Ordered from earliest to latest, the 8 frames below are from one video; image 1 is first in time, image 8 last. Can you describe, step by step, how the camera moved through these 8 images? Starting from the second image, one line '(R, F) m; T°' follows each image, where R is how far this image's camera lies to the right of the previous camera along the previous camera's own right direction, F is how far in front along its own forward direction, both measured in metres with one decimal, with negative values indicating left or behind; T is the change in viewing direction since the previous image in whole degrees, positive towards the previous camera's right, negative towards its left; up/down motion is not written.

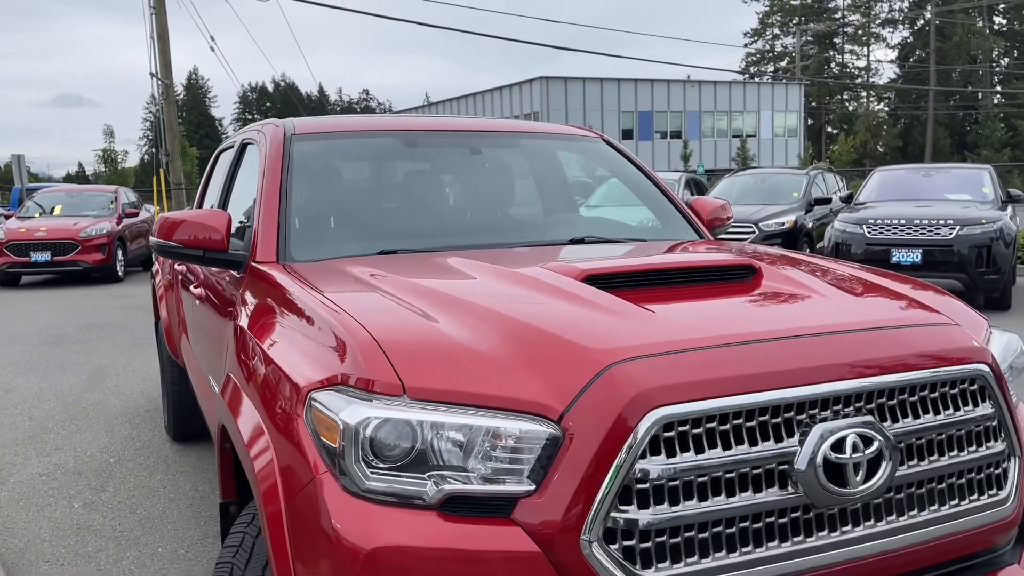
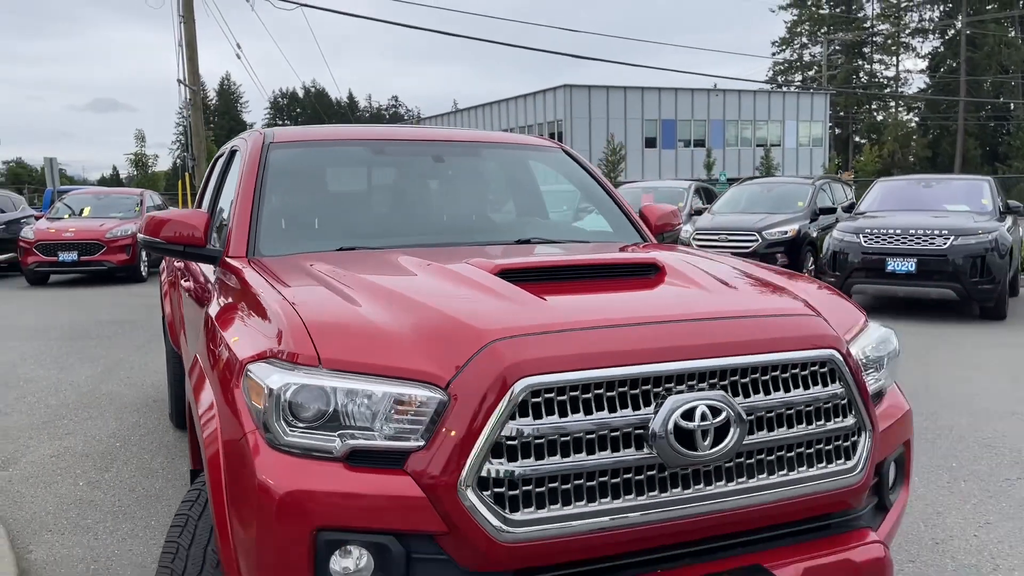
(+0.3, -0.3) m; -2°
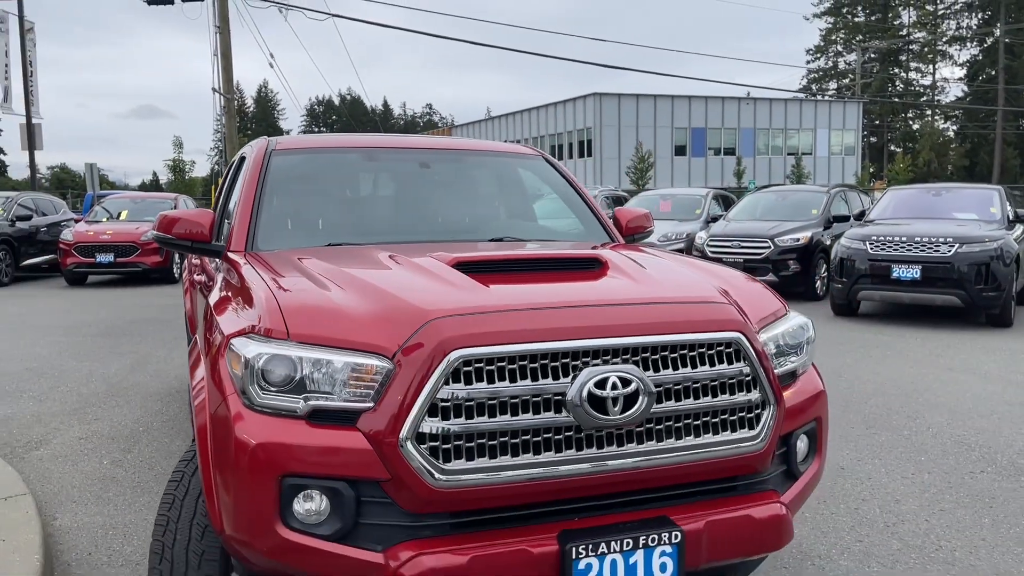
(+0.3, -0.4) m; -2°
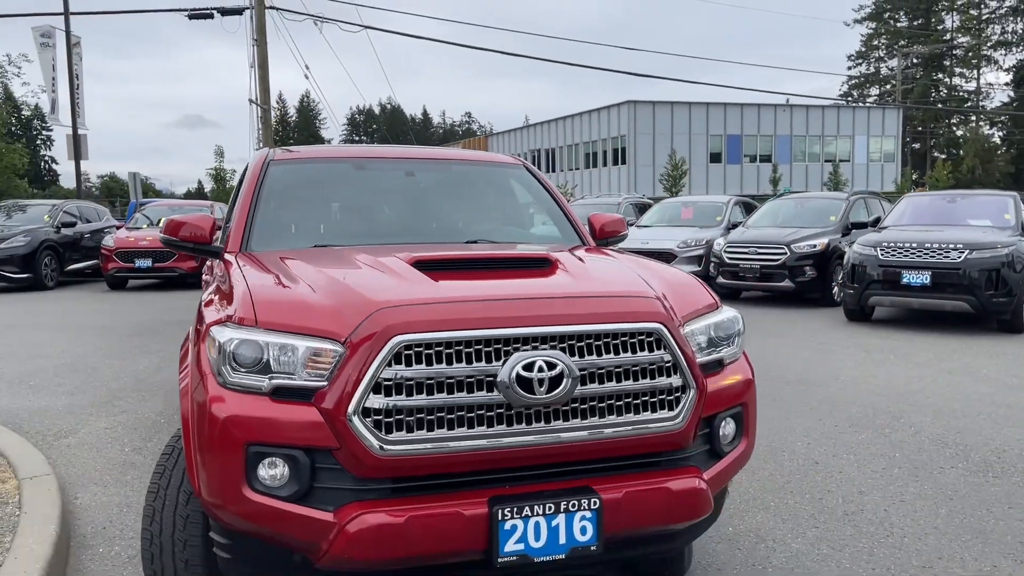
(+0.3, -0.3) m; -3°
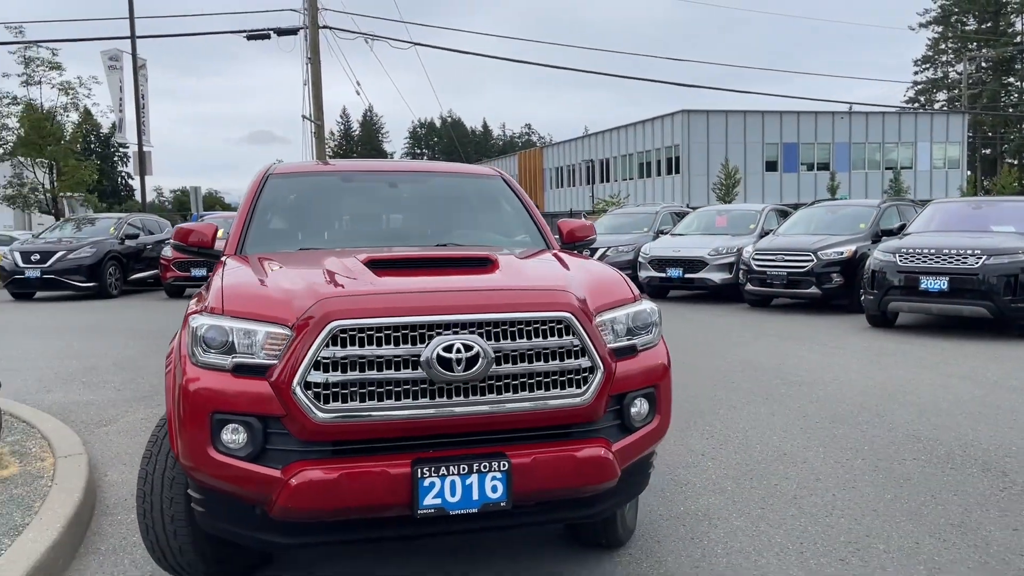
(+0.5, -0.4) m; -4°
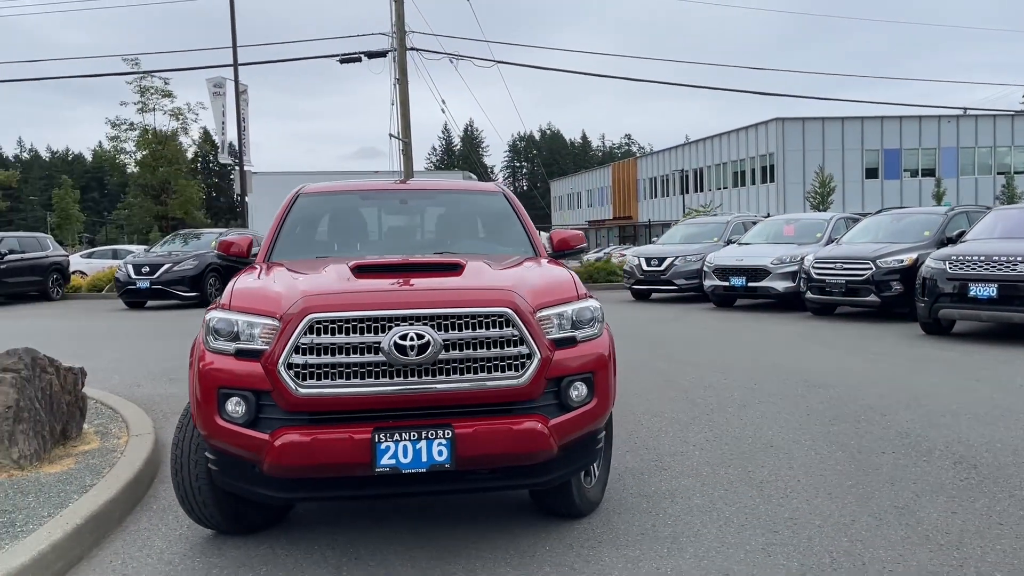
(+0.7, -0.6) m; -7°
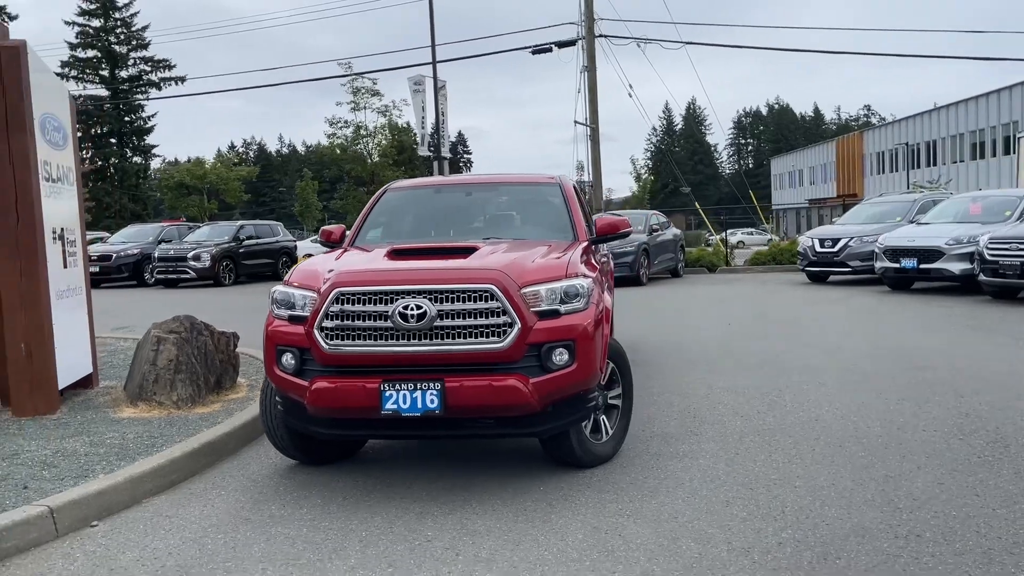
(+1.3, -0.6) m; -15°
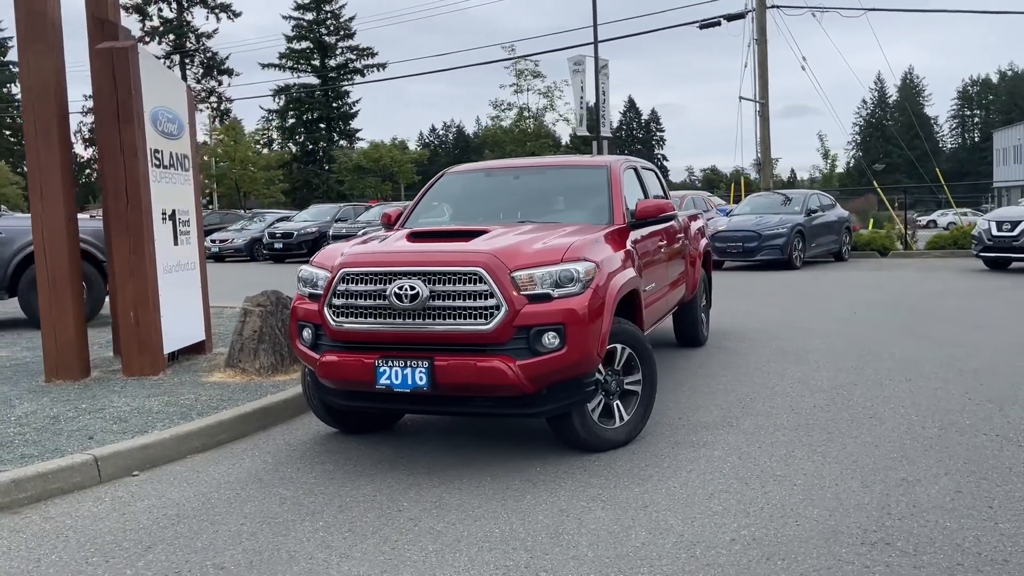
(+1.1, +0.1) m; -13°
